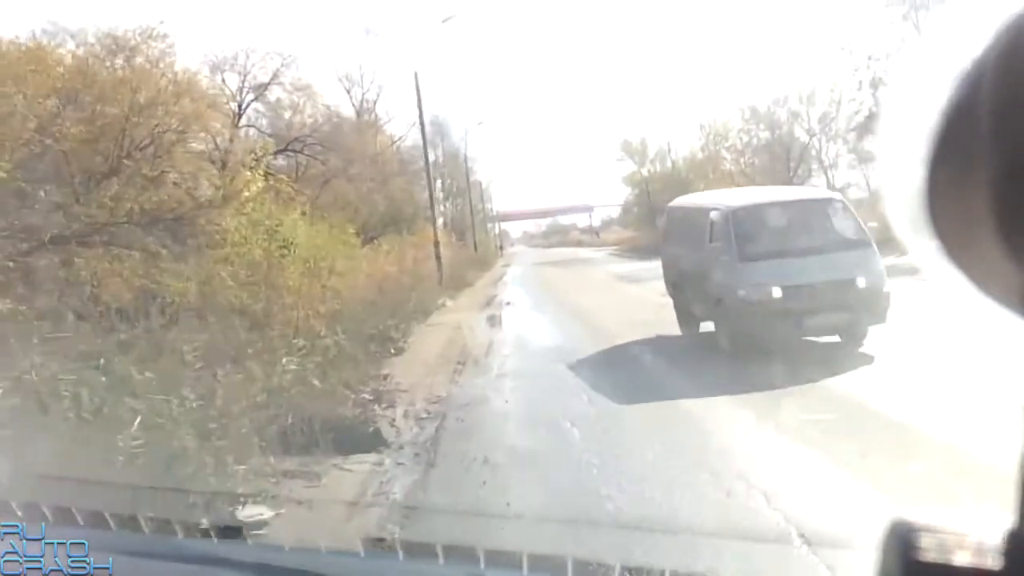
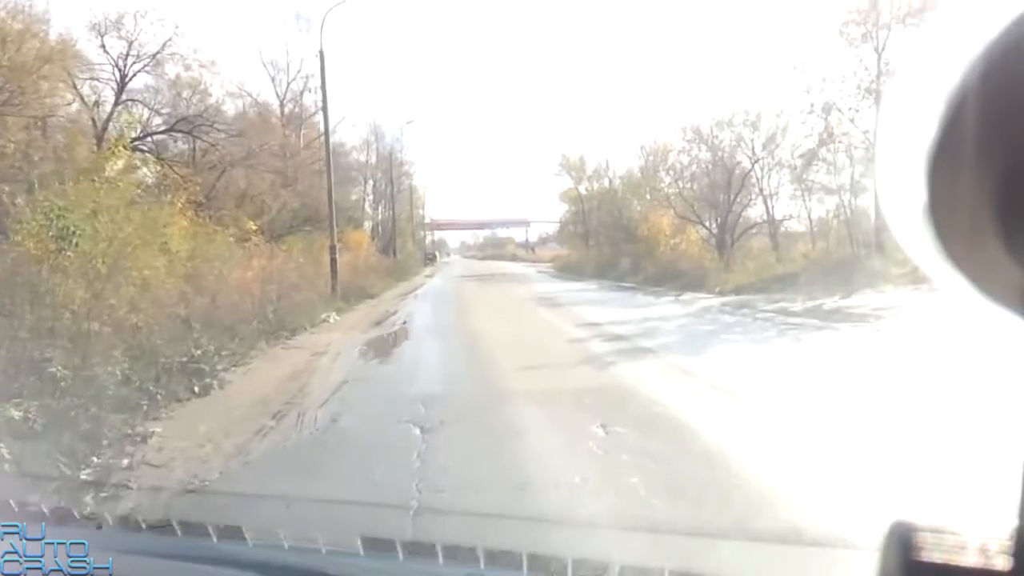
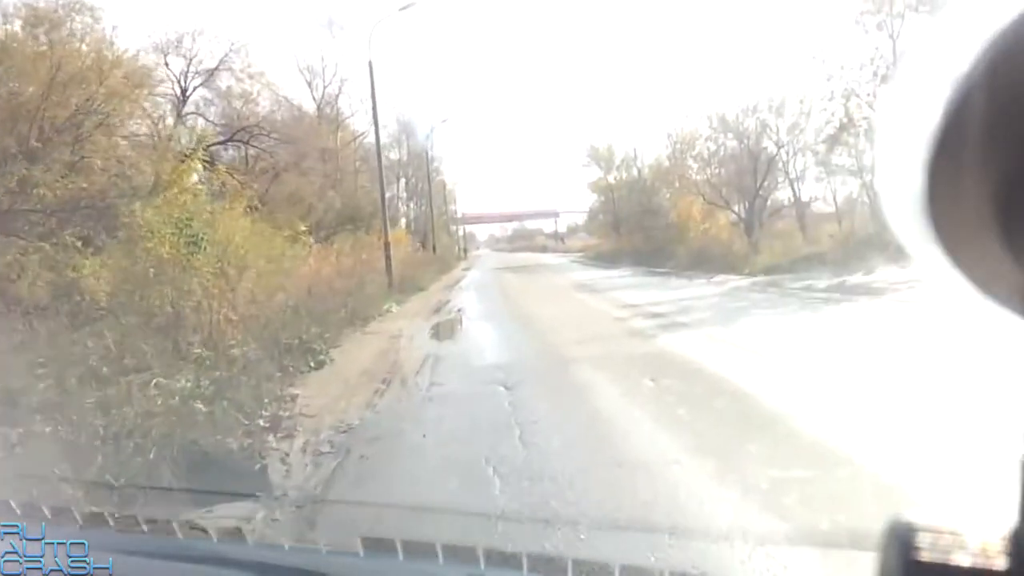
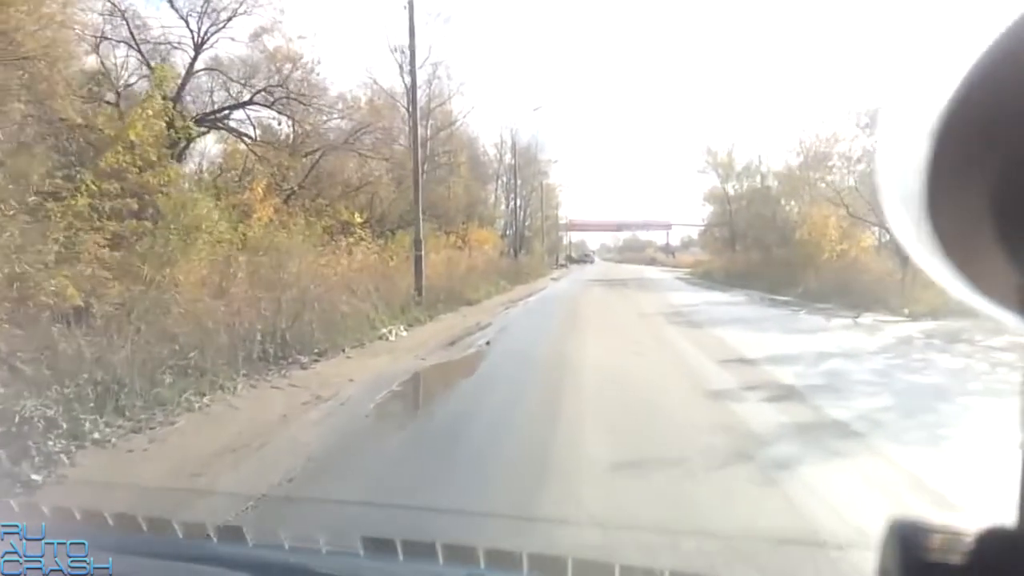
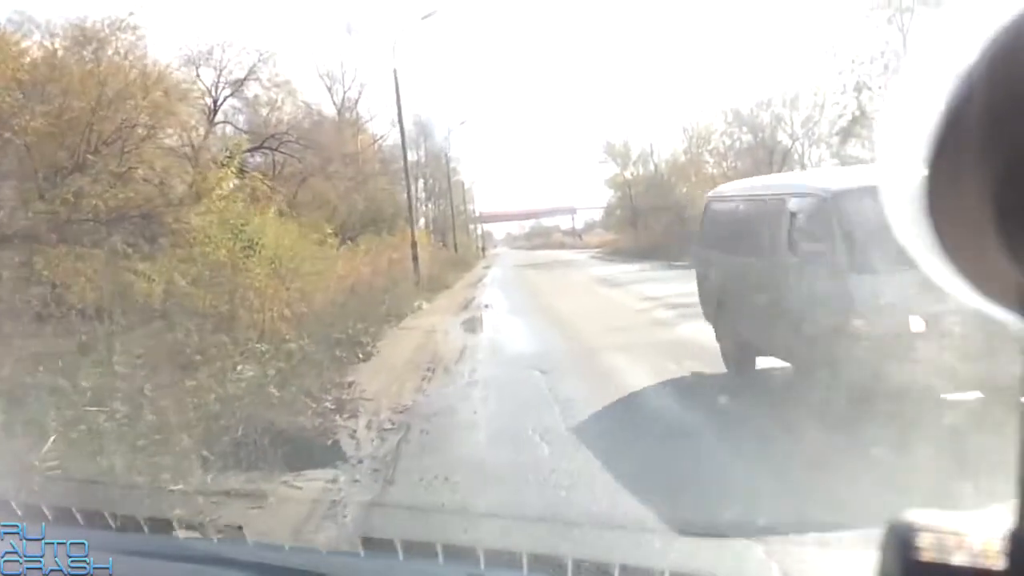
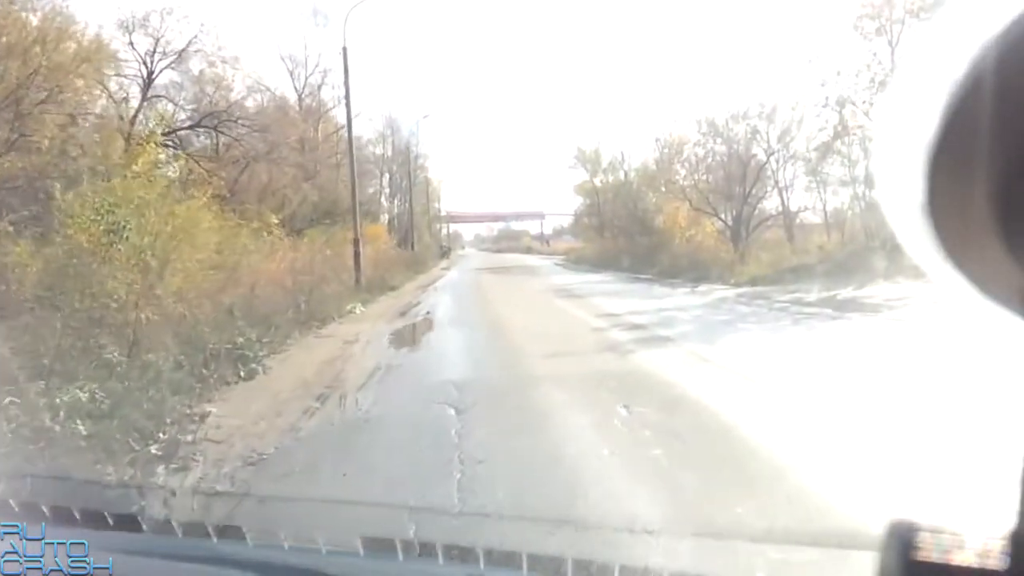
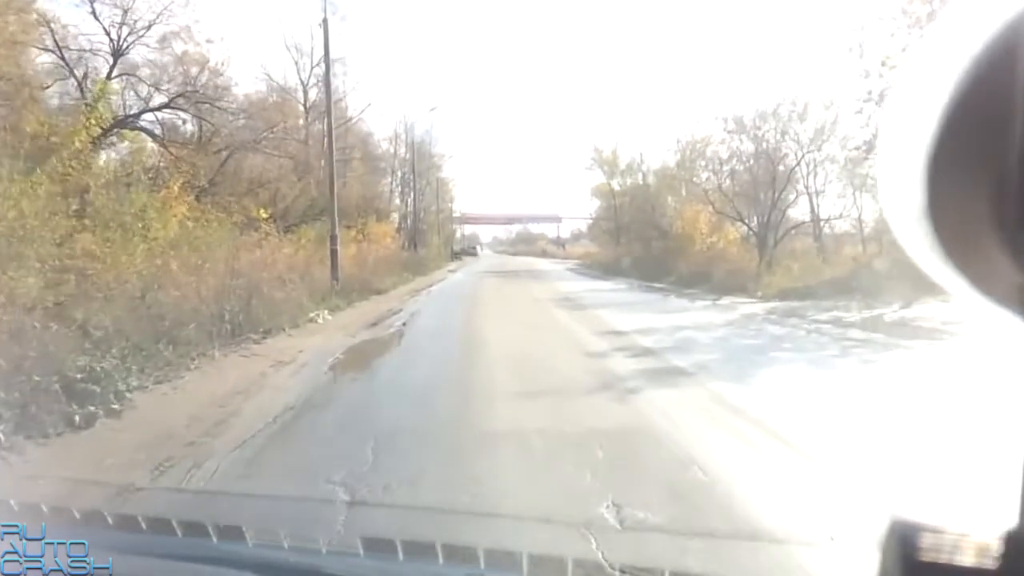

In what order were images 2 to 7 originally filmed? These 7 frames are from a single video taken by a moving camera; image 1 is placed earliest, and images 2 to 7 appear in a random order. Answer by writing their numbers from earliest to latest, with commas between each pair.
5, 3, 6, 2, 7, 4
